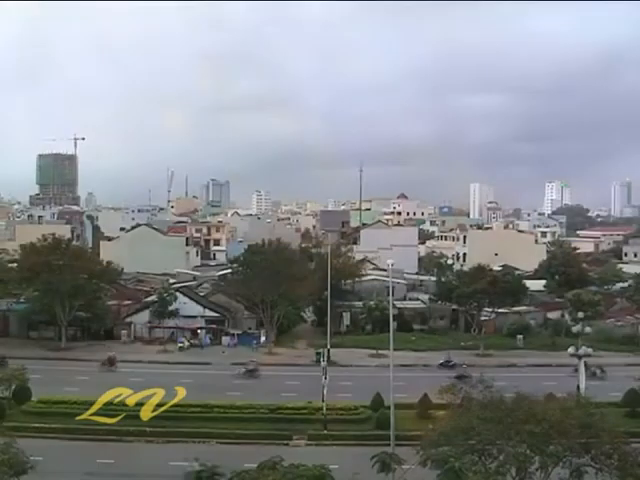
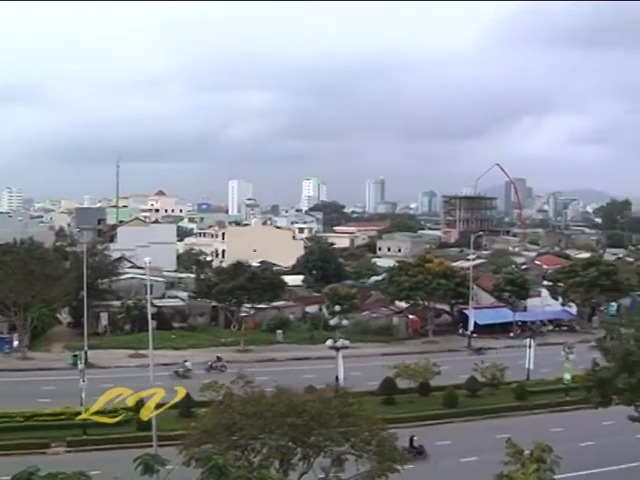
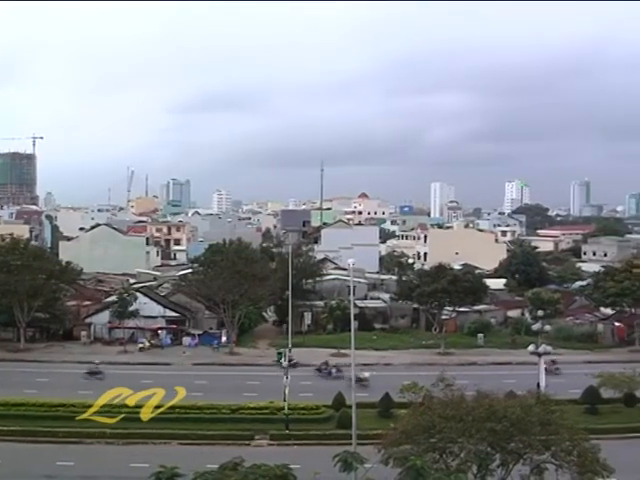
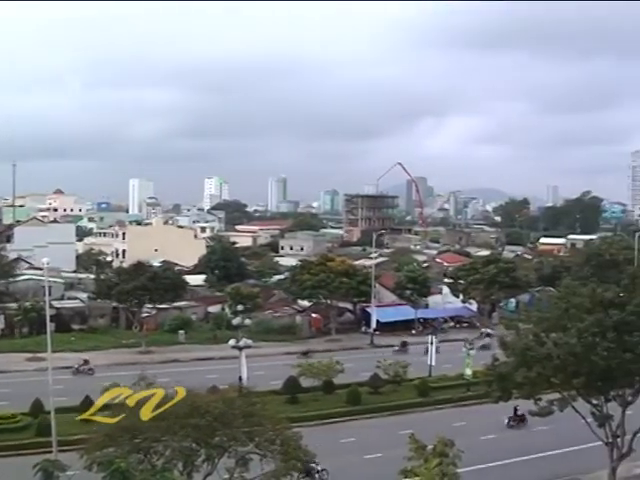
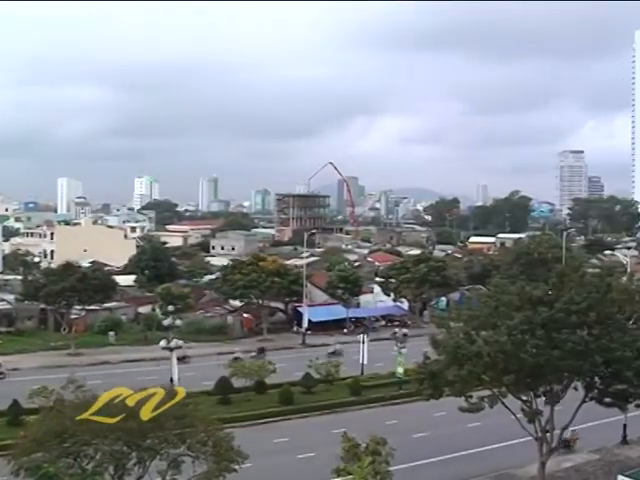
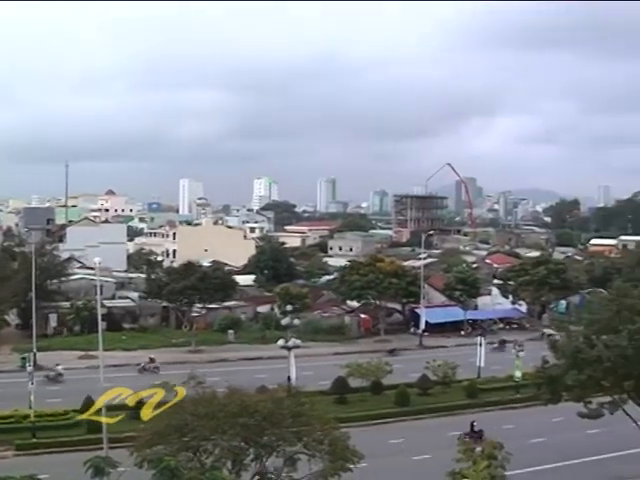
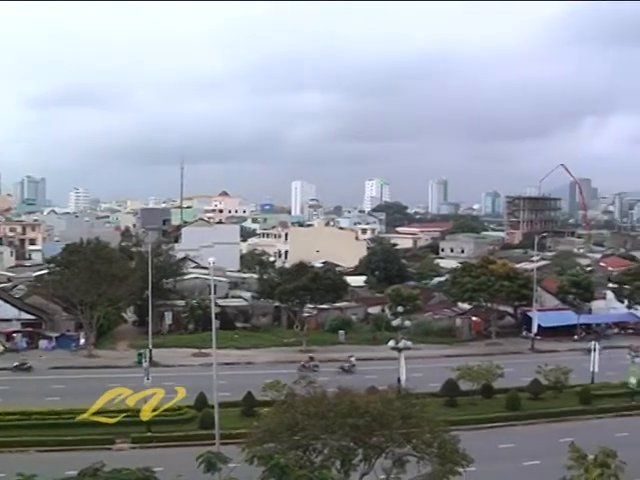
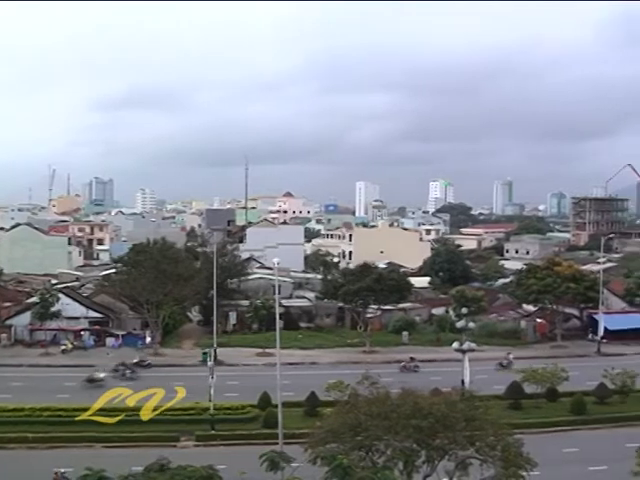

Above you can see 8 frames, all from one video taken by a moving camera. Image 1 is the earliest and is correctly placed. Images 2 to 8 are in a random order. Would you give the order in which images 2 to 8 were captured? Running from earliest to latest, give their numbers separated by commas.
3, 8, 7, 2, 6, 4, 5
